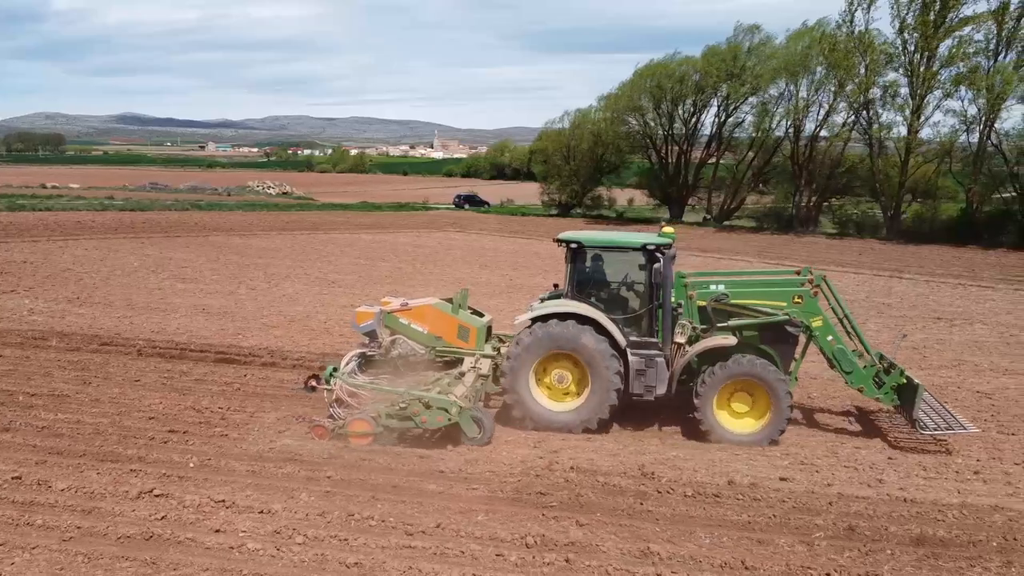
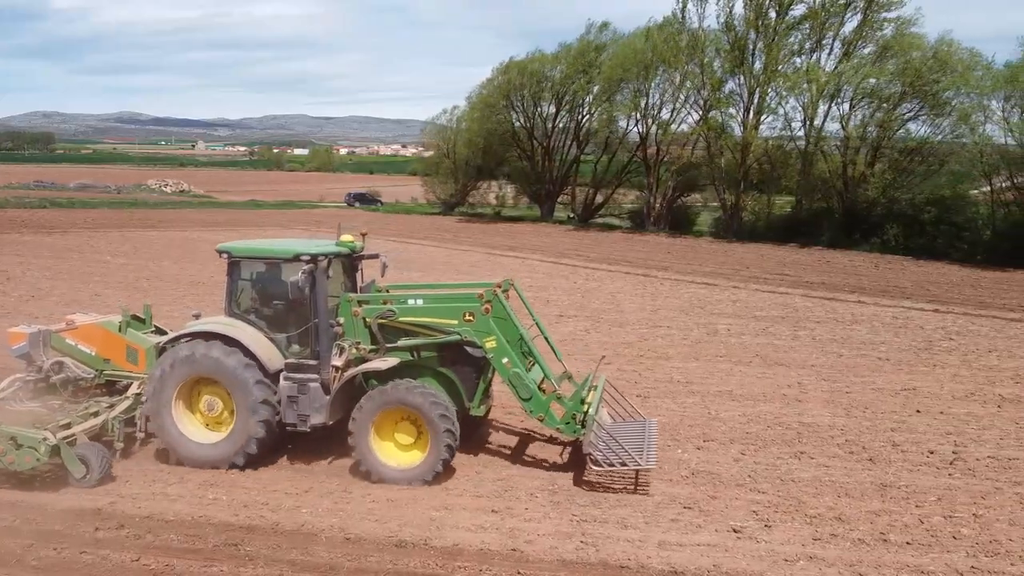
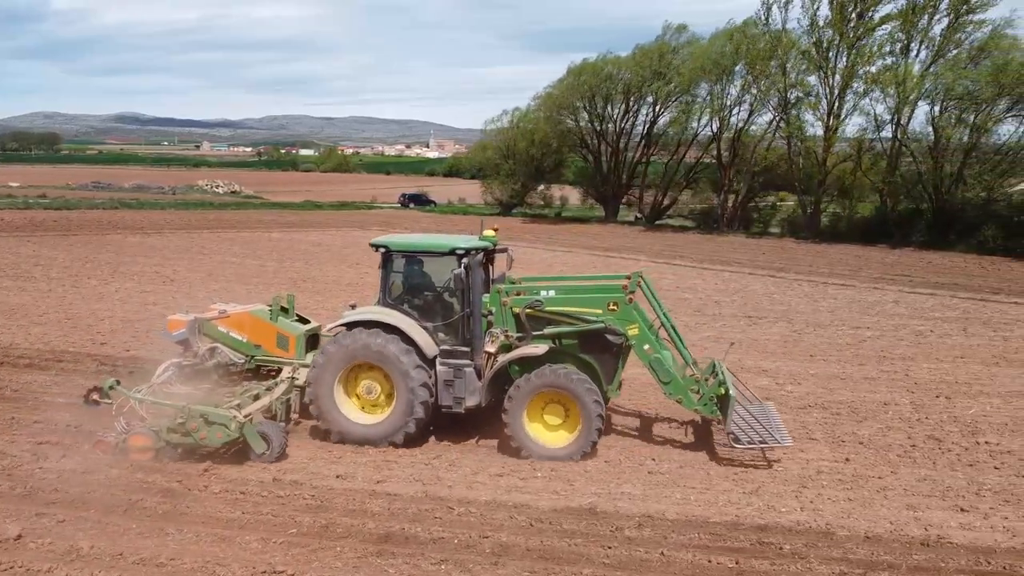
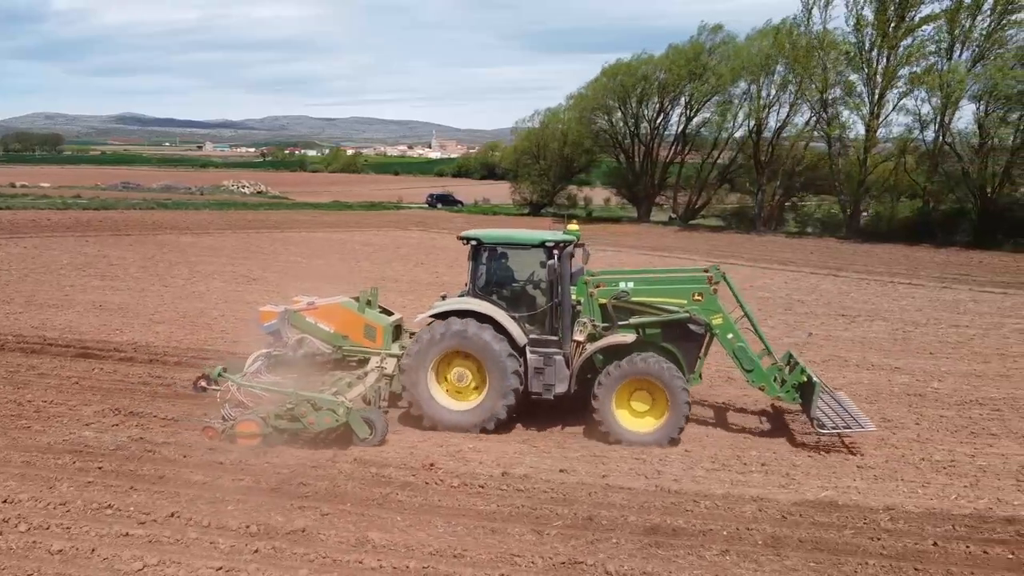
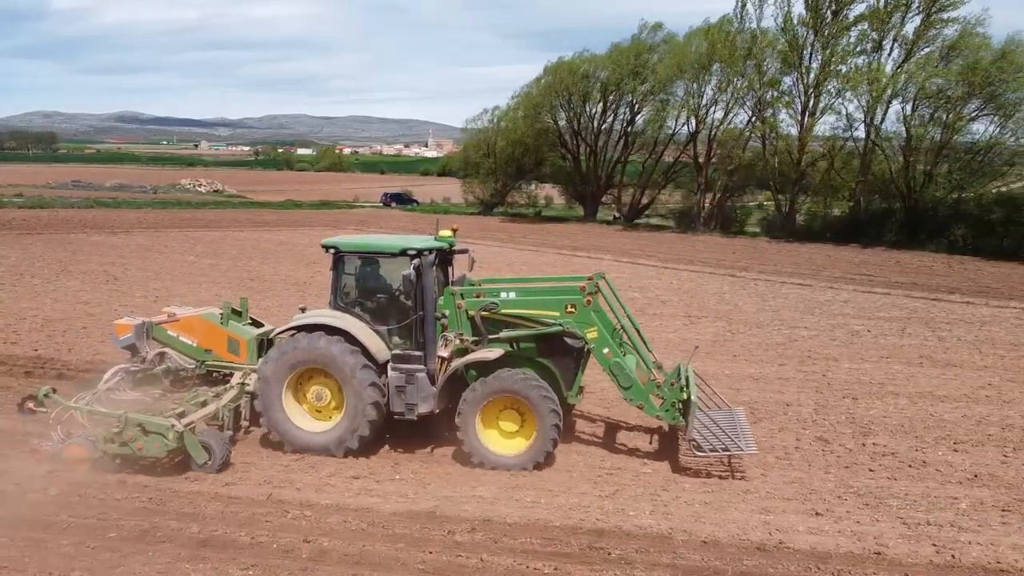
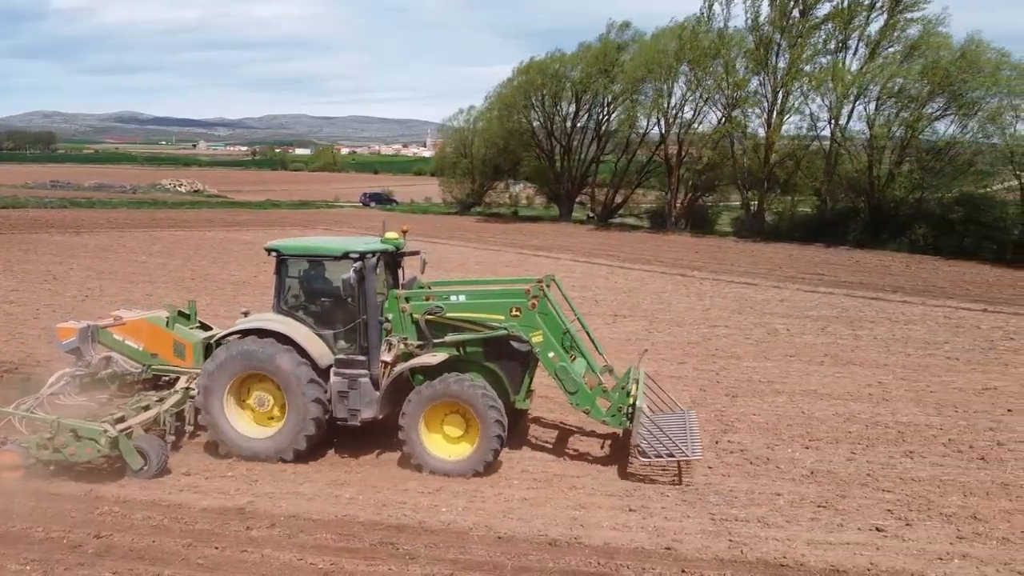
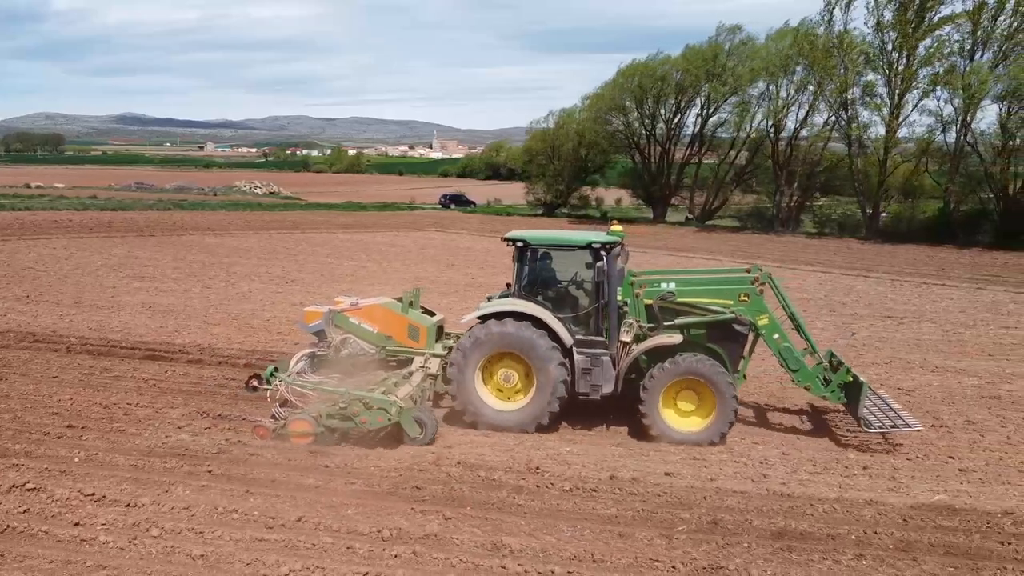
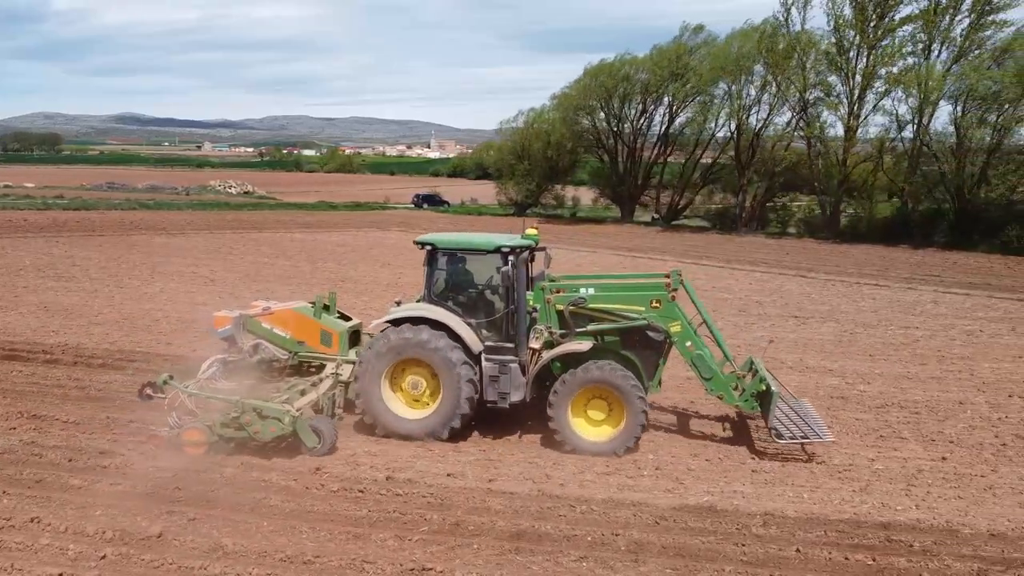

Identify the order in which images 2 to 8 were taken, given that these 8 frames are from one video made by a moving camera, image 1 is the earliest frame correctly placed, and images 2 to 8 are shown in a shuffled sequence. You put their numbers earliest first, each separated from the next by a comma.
7, 4, 8, 3, 5, 6, 2
